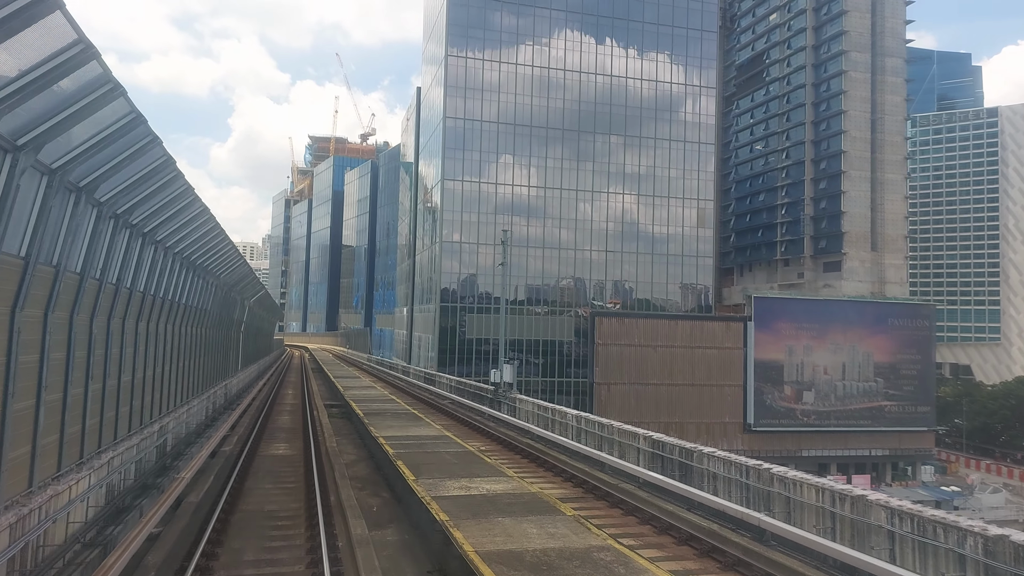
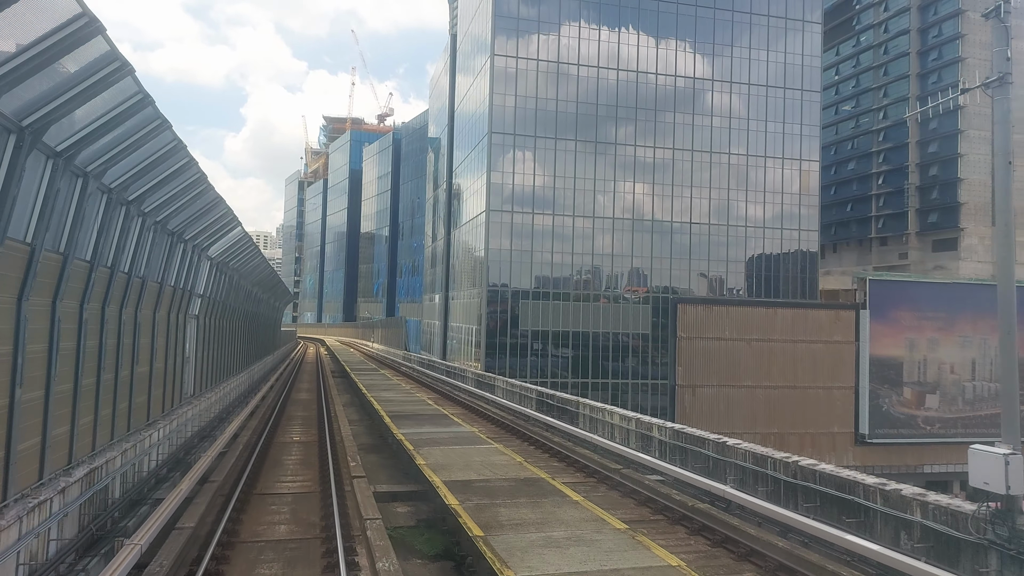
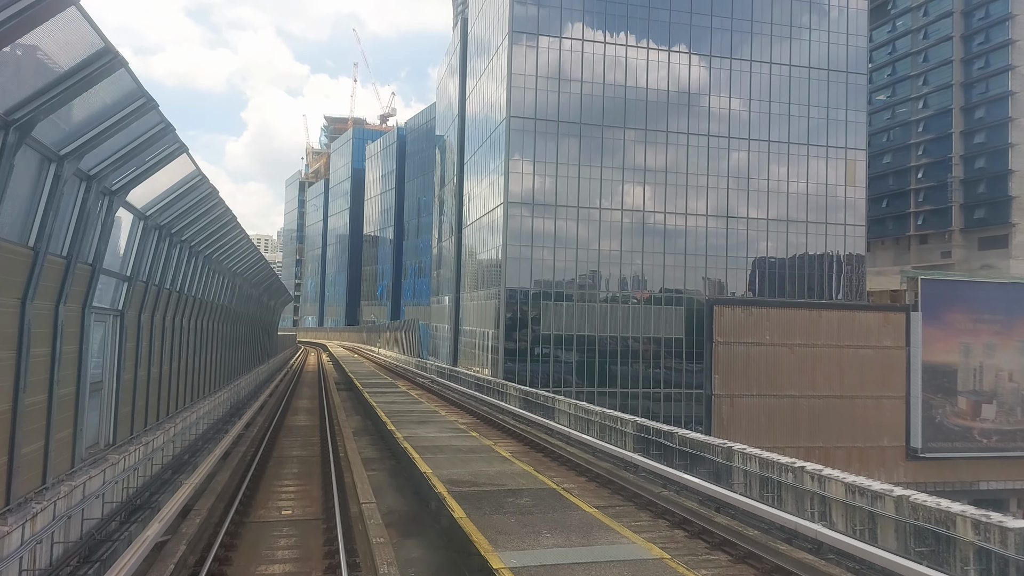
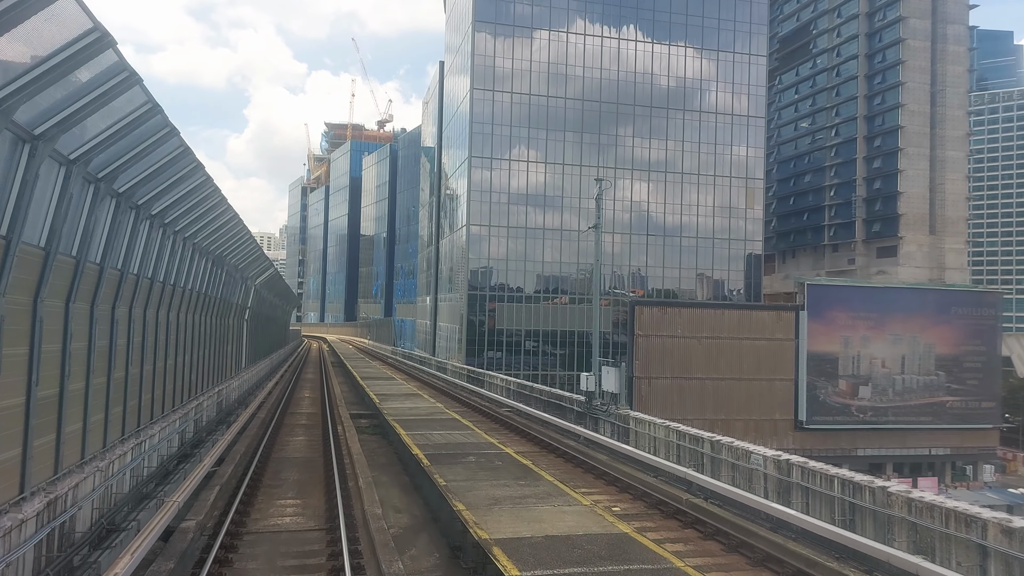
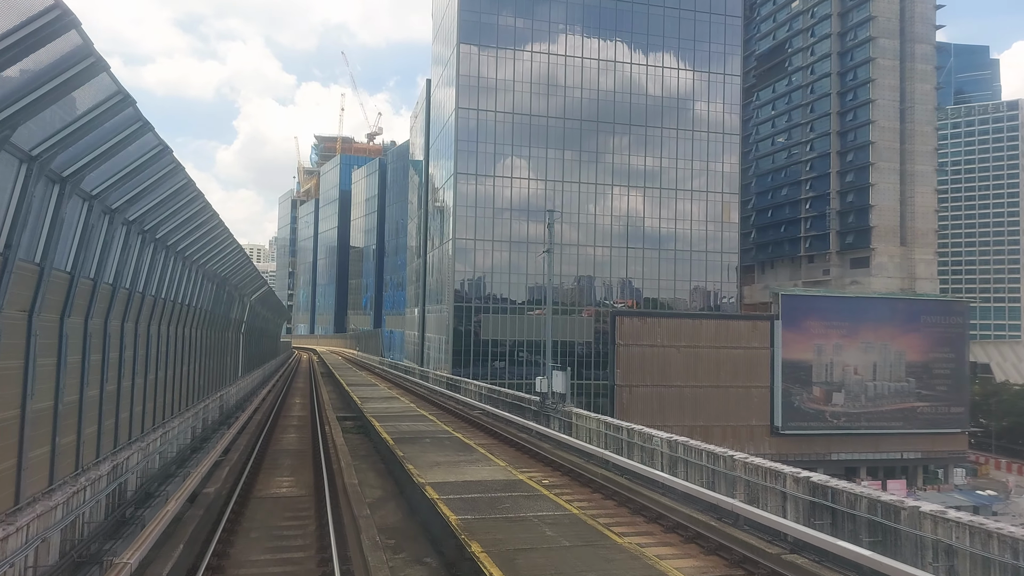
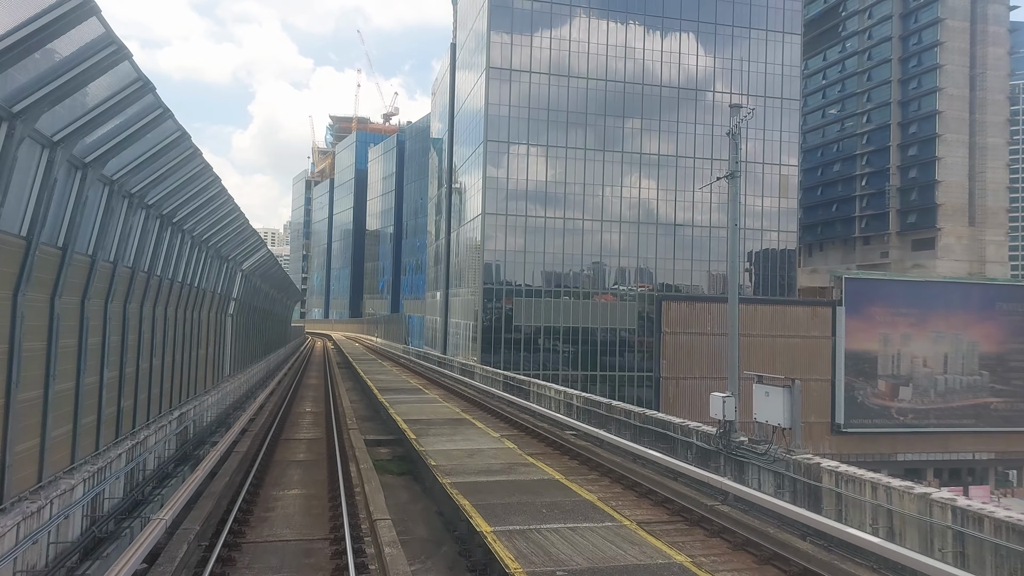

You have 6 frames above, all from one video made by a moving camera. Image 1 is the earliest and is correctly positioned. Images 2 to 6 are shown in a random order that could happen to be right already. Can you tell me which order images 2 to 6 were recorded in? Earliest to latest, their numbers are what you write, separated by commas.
5, 4, 6, 2, 3
